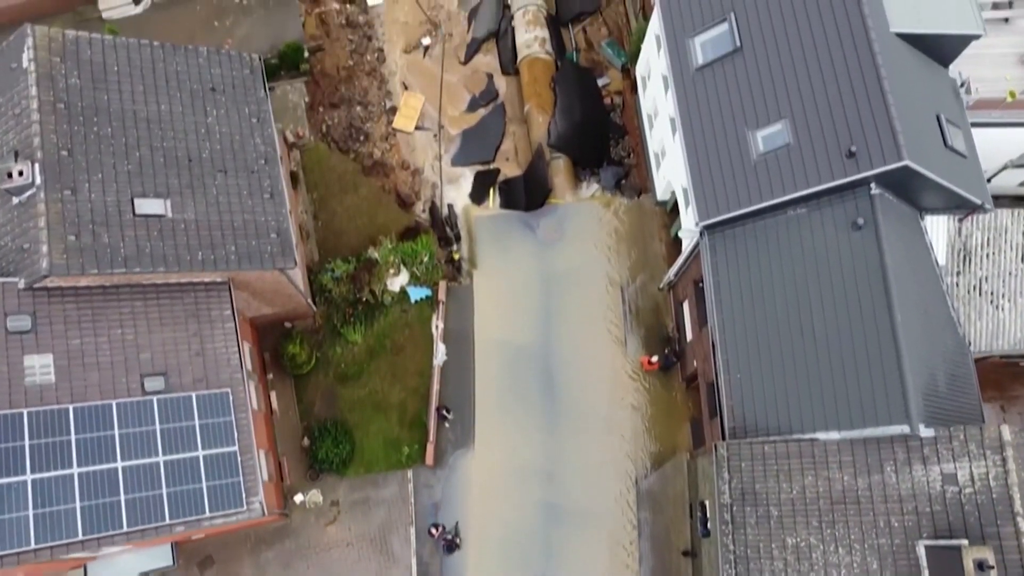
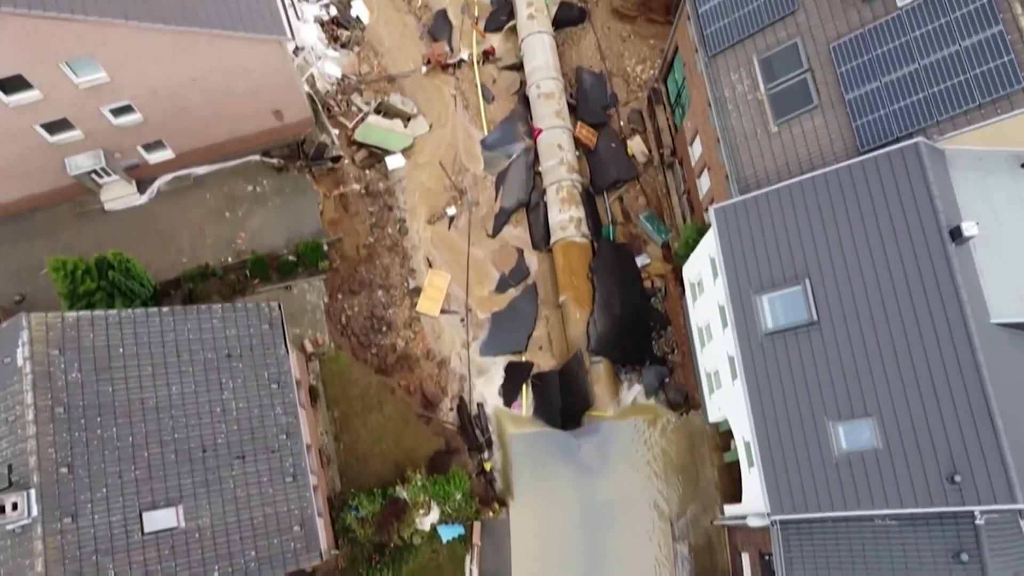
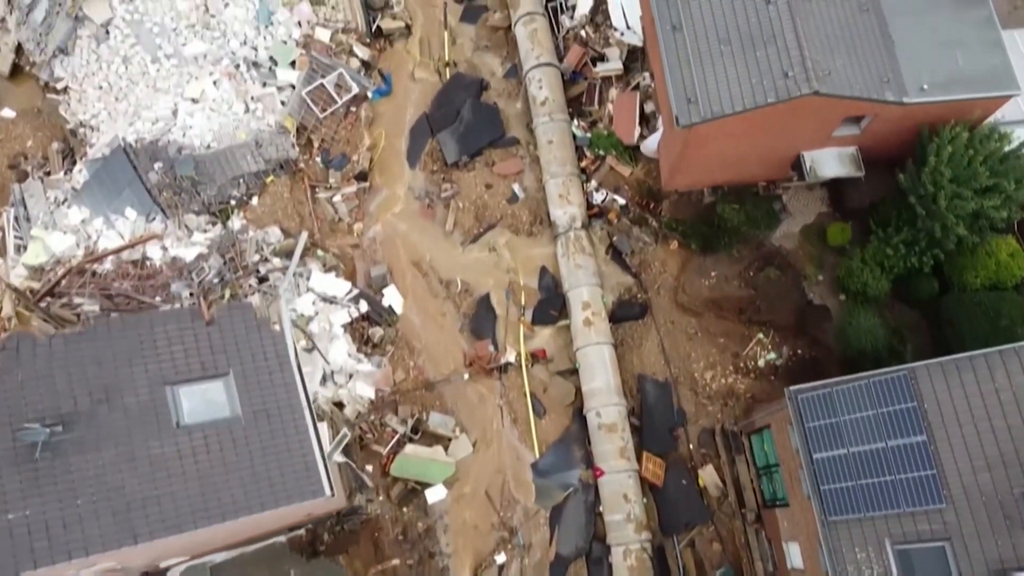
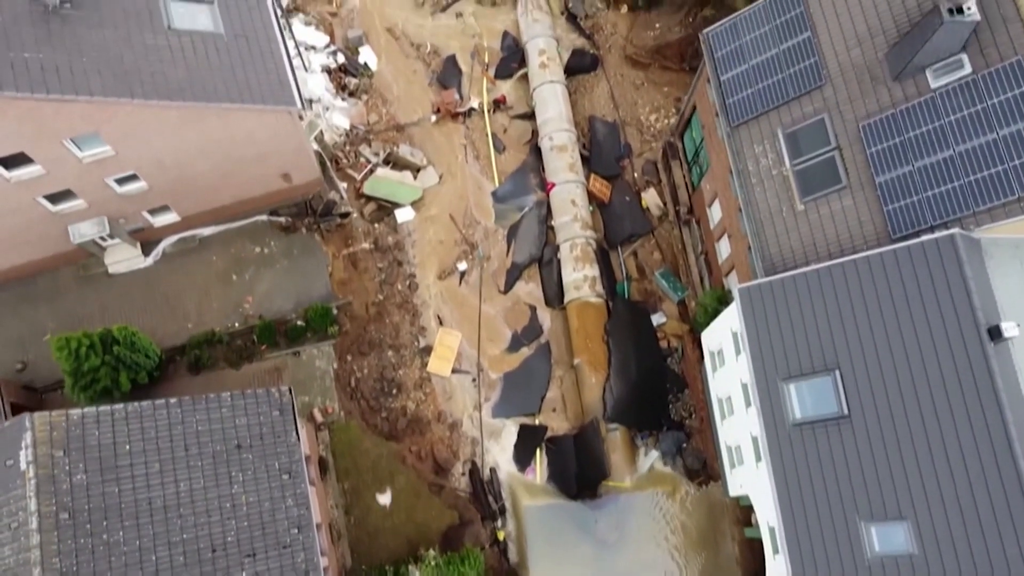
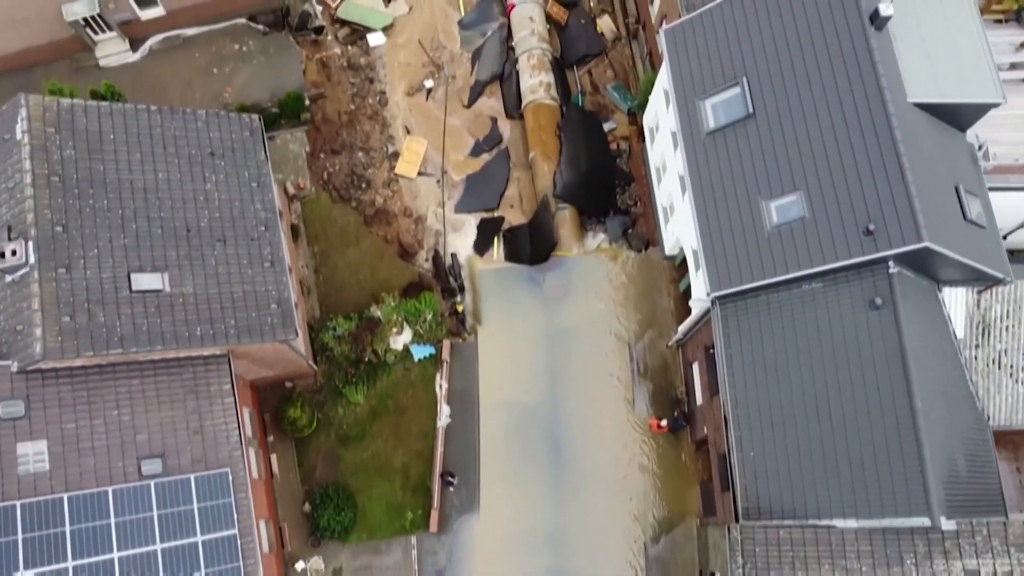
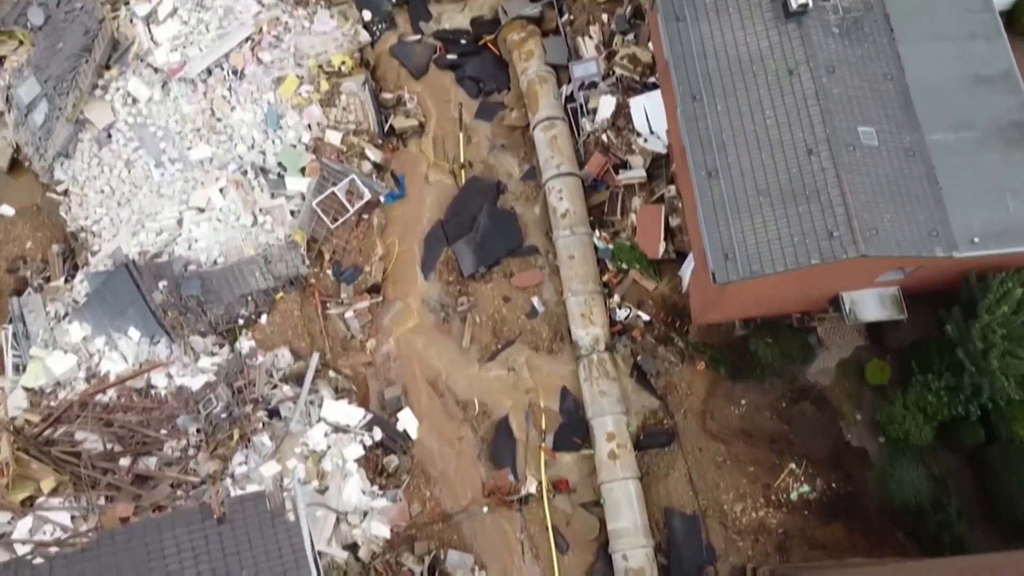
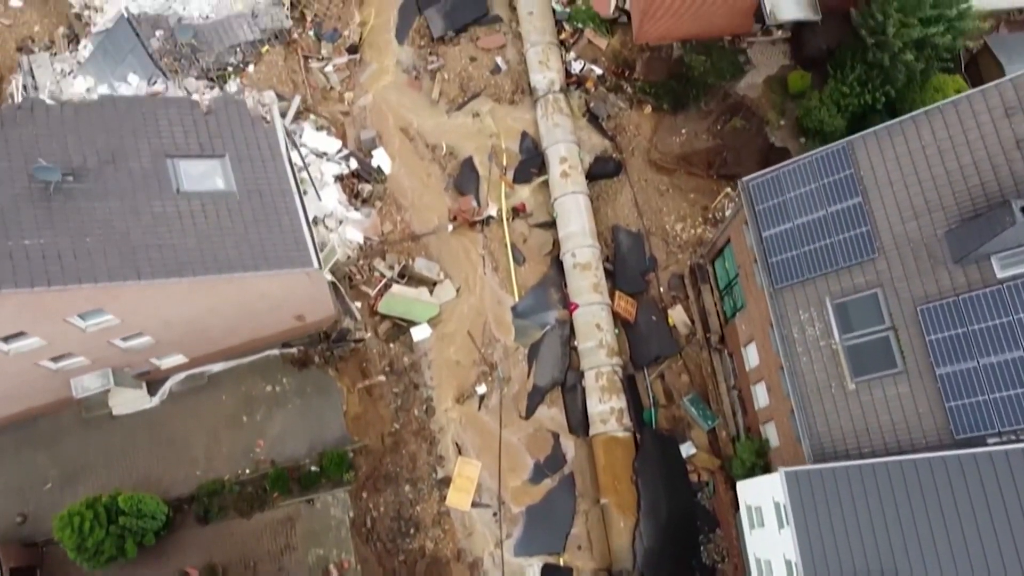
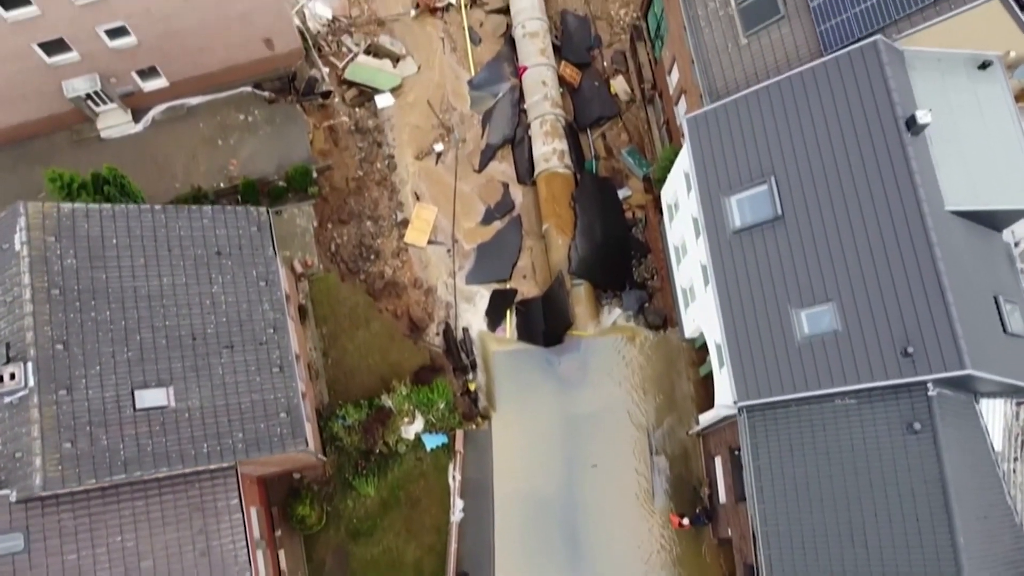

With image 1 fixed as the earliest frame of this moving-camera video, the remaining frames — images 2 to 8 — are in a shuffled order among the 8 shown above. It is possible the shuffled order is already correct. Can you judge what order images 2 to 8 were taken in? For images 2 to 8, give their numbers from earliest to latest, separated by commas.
5, 8, 2, 4, 7, 3, 6
